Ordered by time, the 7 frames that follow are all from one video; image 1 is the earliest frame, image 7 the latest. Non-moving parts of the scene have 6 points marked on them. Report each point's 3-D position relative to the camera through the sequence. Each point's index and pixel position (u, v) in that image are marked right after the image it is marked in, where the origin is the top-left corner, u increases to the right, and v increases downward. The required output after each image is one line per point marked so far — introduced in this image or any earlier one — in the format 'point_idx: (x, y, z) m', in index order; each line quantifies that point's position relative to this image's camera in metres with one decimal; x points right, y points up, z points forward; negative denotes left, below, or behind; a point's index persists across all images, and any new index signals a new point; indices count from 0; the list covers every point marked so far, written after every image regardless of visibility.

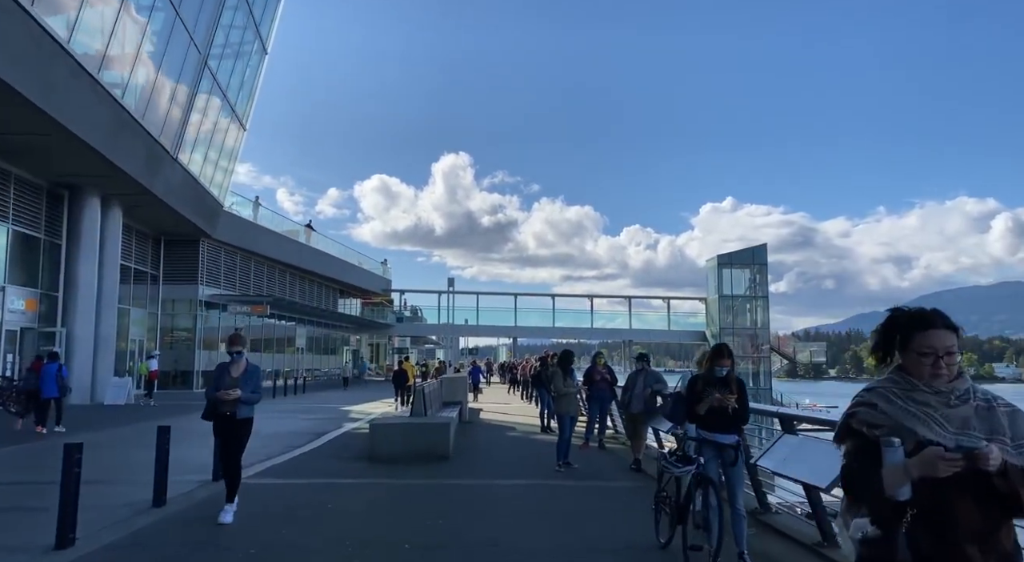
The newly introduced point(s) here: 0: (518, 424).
0: (+0.2, -3.7, +14.7) m
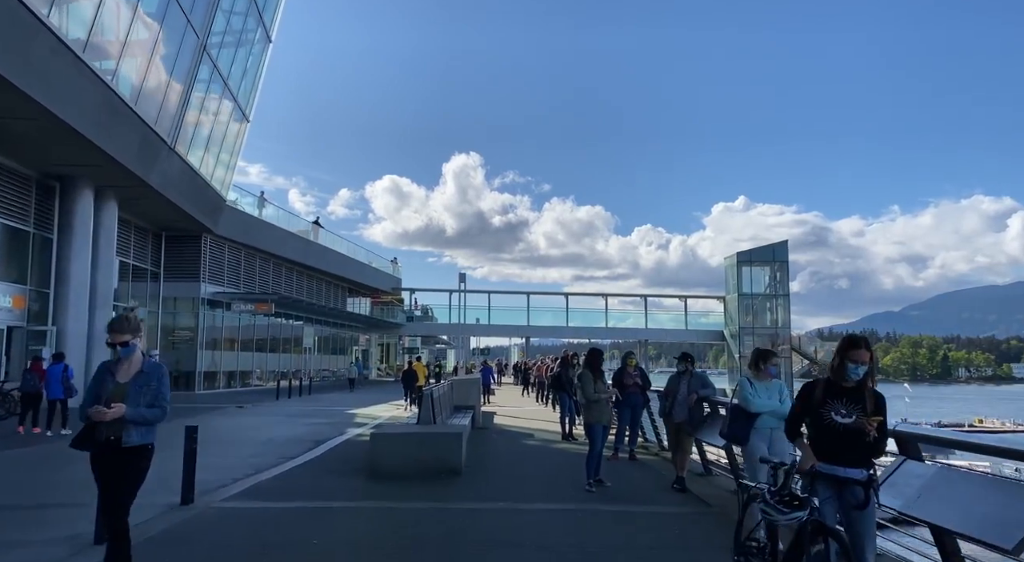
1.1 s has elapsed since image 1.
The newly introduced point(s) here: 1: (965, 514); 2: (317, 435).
0: (+0.6, -3.5, +13.4) m
1: (+2.7, -1.4, +3.4) m
2: (-4.6, -3.7, +13.4) m
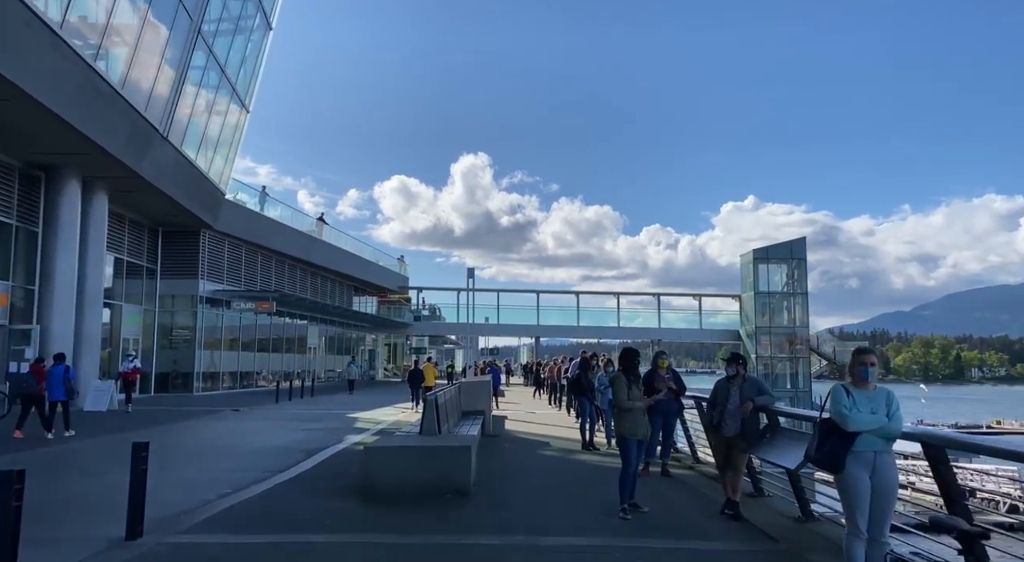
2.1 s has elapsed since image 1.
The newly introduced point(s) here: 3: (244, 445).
0: (+0.9, -3.4, +12.2) m
1: (+2.9, -1.2, +2.1) m
2: (-4.3, -3.5, +12.3) m
3: (-6.2, -3.8, +13.1) m
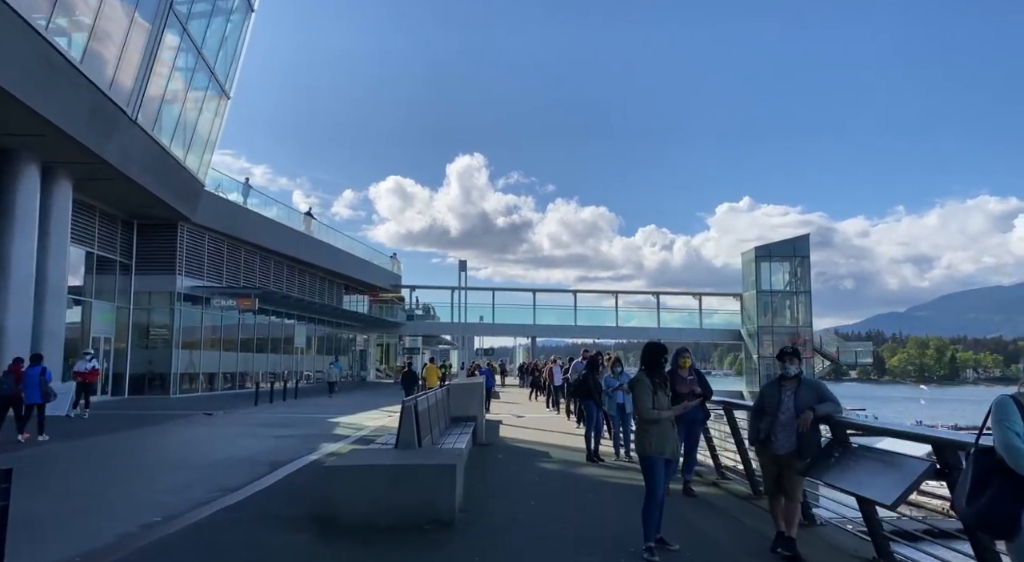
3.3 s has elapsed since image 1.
0: (+0.8, -3.2, +10.8) m
1: (+2.8, -1.0, +0.8) m
2: (-4.4, -3.3, +10.9) m
3: (-6.3, -3.6, +11.7) m
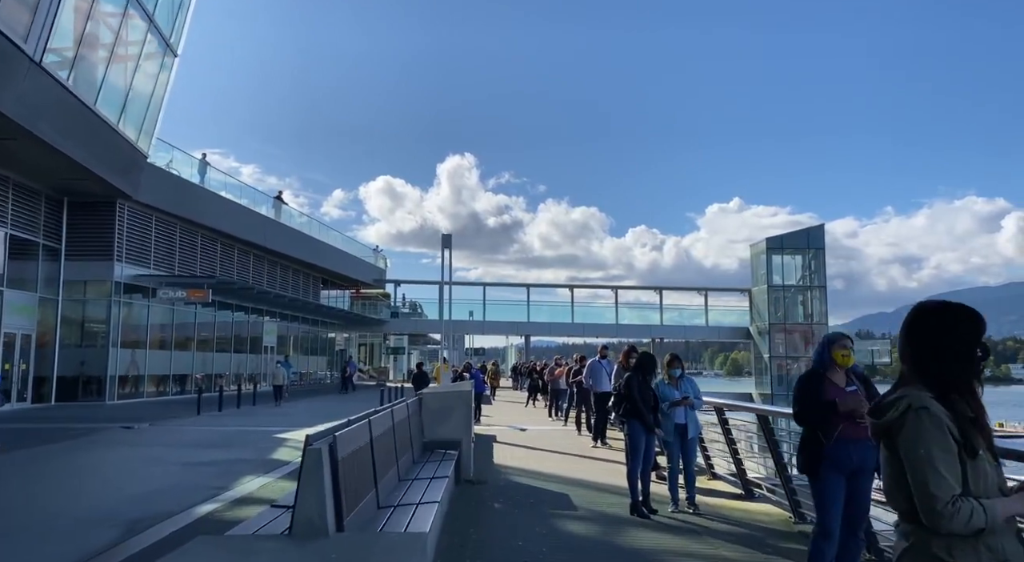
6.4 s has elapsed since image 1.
0: (+0.8, -2.7, +7.4) m
1: (+3.0, -0.5, -2.6) m
2: (-4.4, -2.8, +7.4) m
3: (-6.3, -3.1, +8.1) m
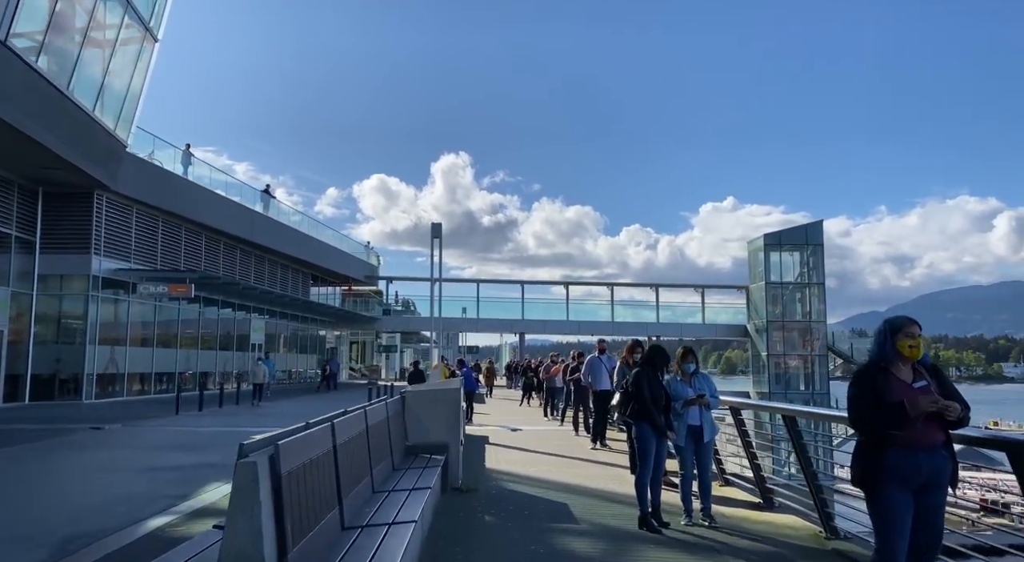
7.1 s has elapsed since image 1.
0: (+0.7, -2.5, +6.7) m
1: (+3.0, -0.4, -3.3) m
2: (-4.5, -2.6, +6.6) m
3: (-6.4, -2.9, +7.4) m
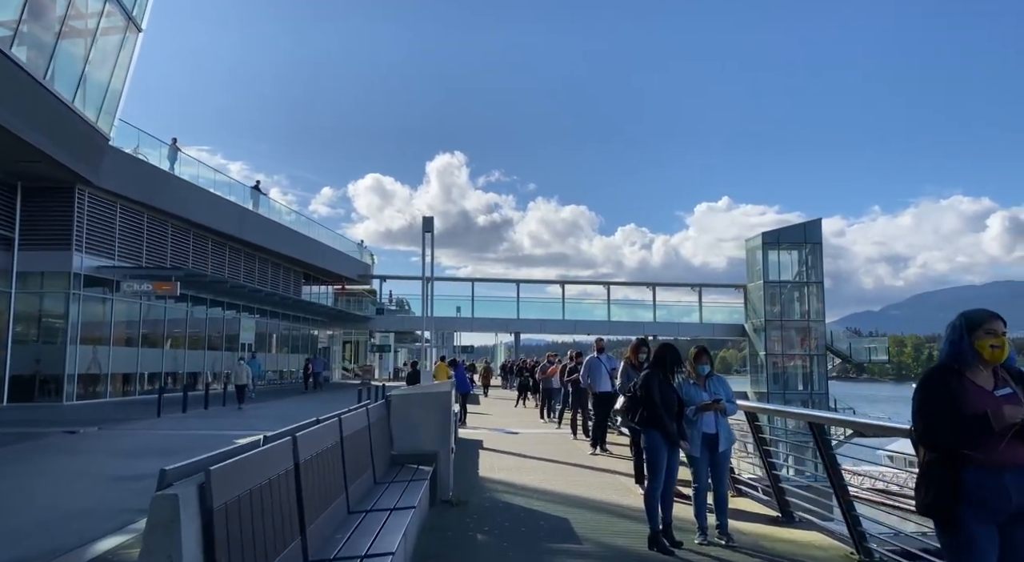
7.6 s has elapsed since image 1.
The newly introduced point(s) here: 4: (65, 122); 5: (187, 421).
0: (+0.7, -2.4, +6.1) m
1: (+3.1, -0.3, -3.9) m
2: (-4.5, -2.6, +6.0) m
3: (-6.5, -2.8, +6.7) m
4: (-14.2, +5.1, +18.0) m
5: (-8.9, -3.8, +15.6) m
